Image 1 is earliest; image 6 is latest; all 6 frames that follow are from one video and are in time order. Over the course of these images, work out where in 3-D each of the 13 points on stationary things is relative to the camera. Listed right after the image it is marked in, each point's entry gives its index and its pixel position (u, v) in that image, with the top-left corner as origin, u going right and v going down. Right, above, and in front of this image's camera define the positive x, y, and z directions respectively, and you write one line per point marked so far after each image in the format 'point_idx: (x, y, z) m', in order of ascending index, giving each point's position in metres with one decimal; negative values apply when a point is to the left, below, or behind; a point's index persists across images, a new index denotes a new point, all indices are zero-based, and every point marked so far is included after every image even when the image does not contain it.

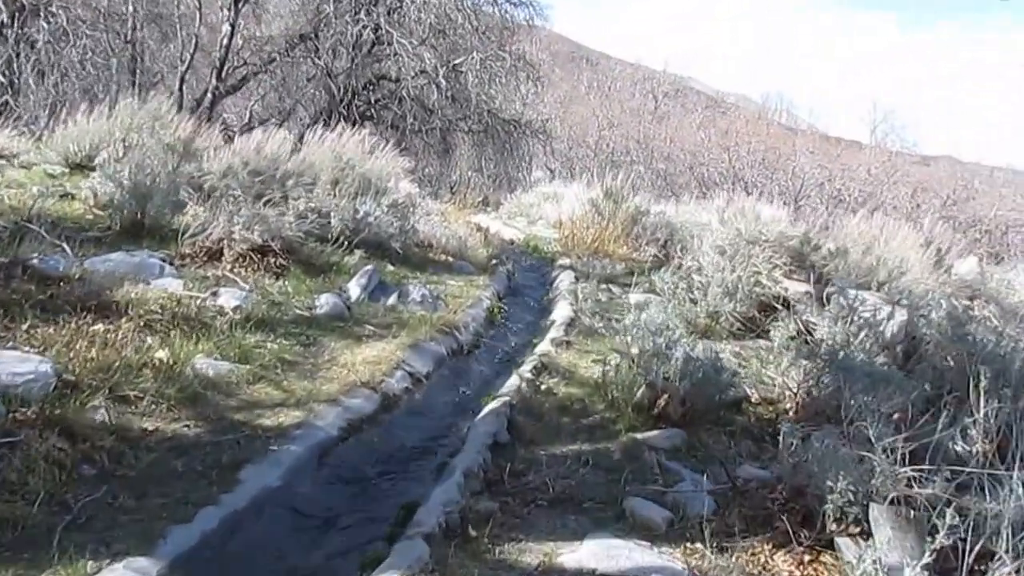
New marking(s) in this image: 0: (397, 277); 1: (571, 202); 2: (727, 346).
0: (-0.9, +0.1, +6.4) m
1: (+0.9, +1.3, +13.1) m
2: (+1.4, -0.4, +5.6) m
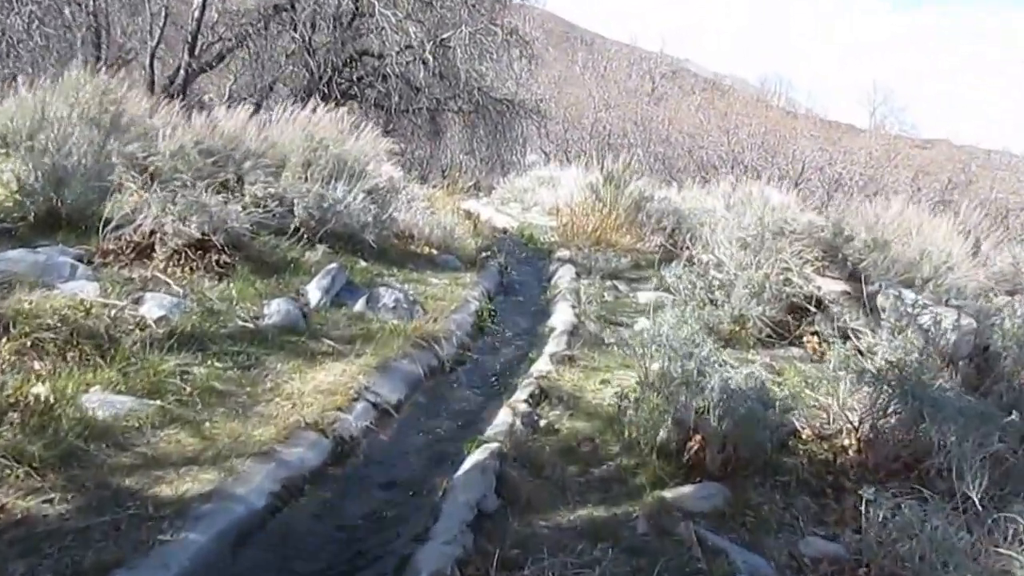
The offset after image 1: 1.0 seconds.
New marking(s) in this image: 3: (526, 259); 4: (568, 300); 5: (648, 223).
0: (-0.9, +0.1, +5.5) m
1: (+0.8, +1.5, +12.1) m
2: (+1.4, -0.4, +4.7) m
3: (+0.1, +0.3, +8.3) m
4: (+0.4, -0.1, +5.8) m
5: (+1.5, +0.7, +9.7) m
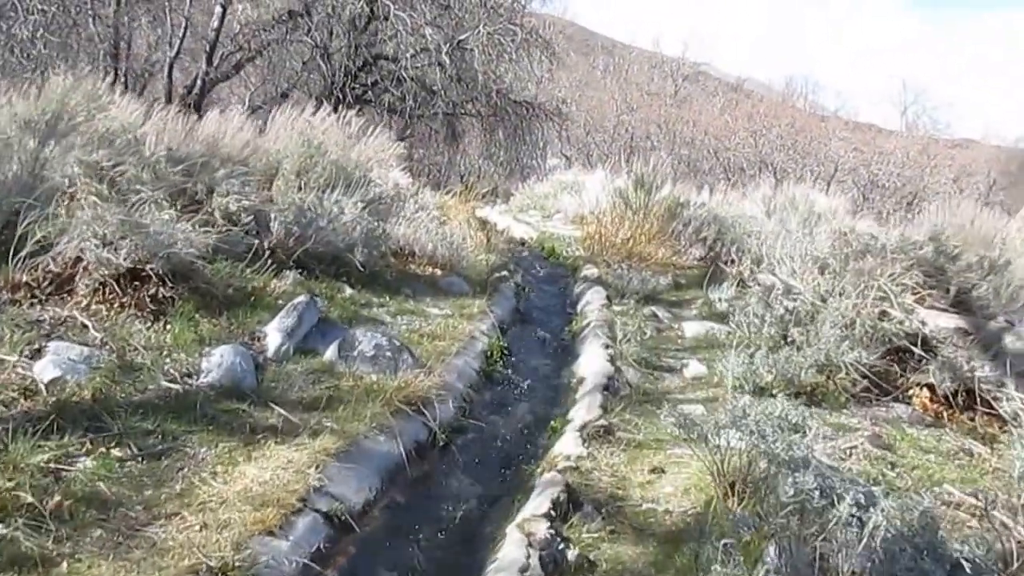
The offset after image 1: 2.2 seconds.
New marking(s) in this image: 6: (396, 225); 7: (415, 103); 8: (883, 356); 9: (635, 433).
0: (-0.8, -0.1, +4.4) m
1: (+1.1, +1.2, +11.0) m
2: (+1.4, -0.6, +3.5) m
3: (+0.3, +0.1, +7.2) m
4: (+0.5, -0.3, +4.7) m
5: (+1.7, +0.5, +8.5) m
6: (-0.8, +0.4, +6.0) m
7: (-1.5, +2.8, +12.7) m
8: (+1.8, -0.3, +4.1) m
9: (+0.5, -0.5, +3.3) m
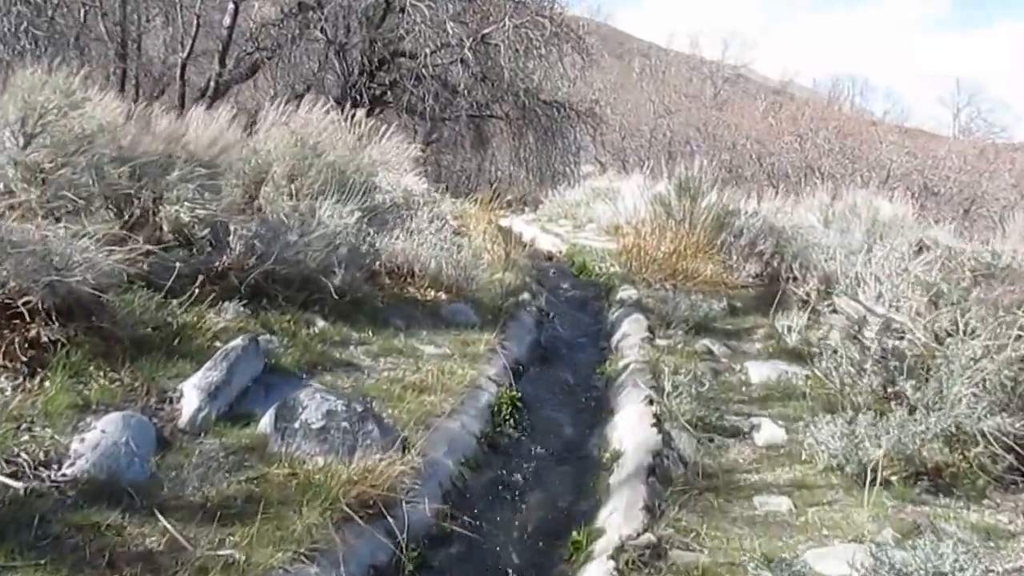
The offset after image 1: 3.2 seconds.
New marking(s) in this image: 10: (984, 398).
0: (-0.8, -0.3, +3.4) m
1: (+1.4, +1.0, +9.9) m
2: (+1.4, -0.7, +2.4) m
3: (+0.5, -0.1, +6.1) m
4: (+0.5, -0.4, +3.6) m
5: (+1.9, +0.4, +7.4) m
6: (-0.7, +0.3, +5.0) m
7: (-1.1, +2.5, +11.7) m
8: (+1.8, -0.5, +3.0) m
9: (+0.5, -0.7, +2.2) m
10: (+1.6, -0.3, +3.0) m
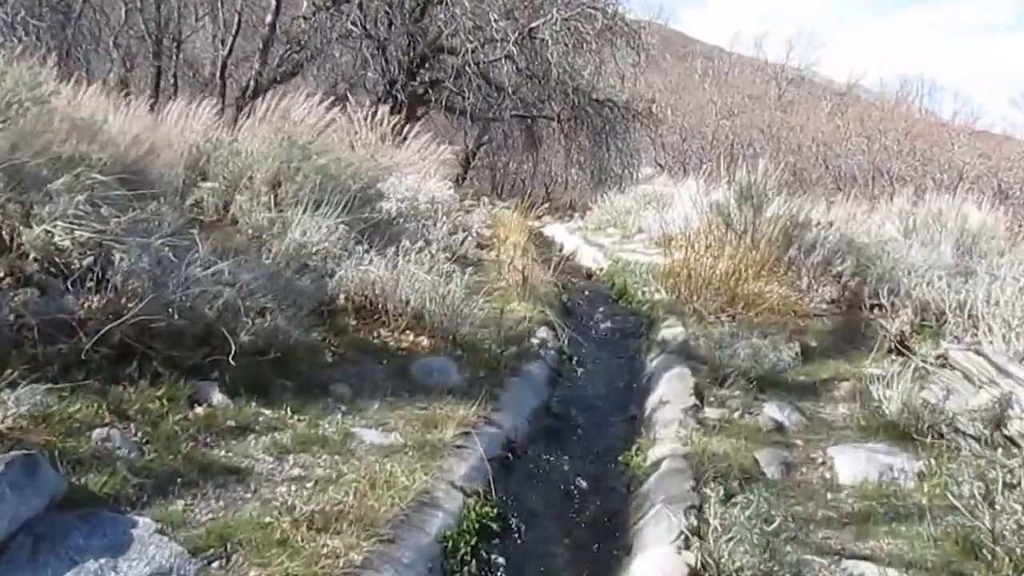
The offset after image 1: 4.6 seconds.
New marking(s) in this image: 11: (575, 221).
0: (-0.9, -0.4, +2.3) m
1: (+1.7, +0.8, +8.6) m
2: (+1.3, -0.9, +1.2) m
3: (+0.5, -0.3, +4.9) m
4: (+0.5, -0.6, +2.4) m
5: (+2.1, +0.2, +6.1) m
6: (-0.7, +0.1, +3.9) m
7: (-0.6, +2.3, +10.6) m
8: (+1.7, -0.7, +1.7) m
9: (+0.3, -0.9, +1.1) m
10: (+1.5, -0.5, +1.7) m
11: (+0.9, +0.9, +10.9) m
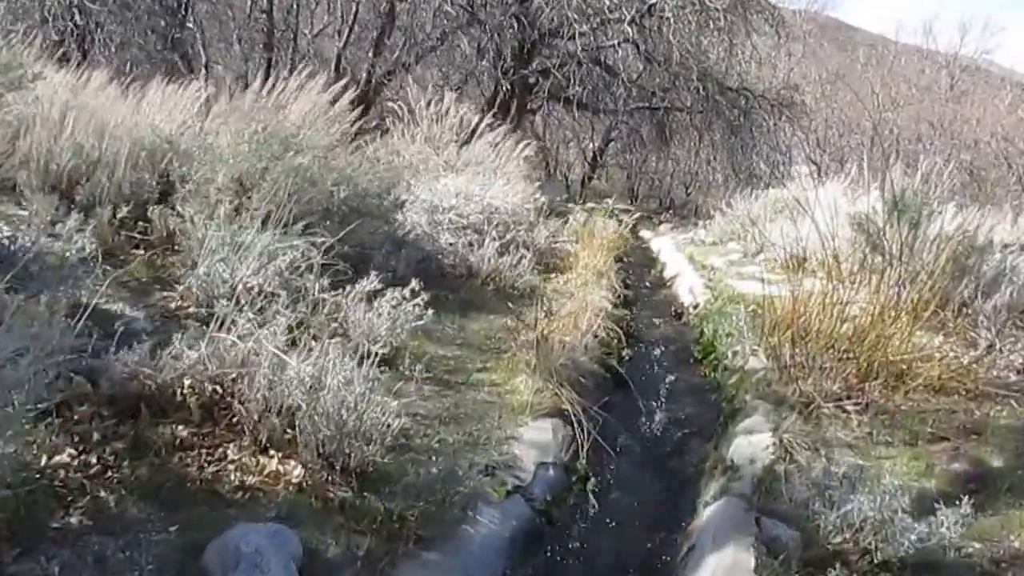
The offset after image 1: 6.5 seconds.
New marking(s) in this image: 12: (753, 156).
0: (-1.3, -0.7, +0.9) m
1: (+2.4, +0.5, +6.7) m
2: (+0.6, -1.2, -0.6) m
3: (+0.6, -0.6, +3.3) m
4: (+0.1, -0.9, +0.8) m
5: (+2.3, -0.2, +4.2) m
6: (-0.8, -0.1, +2.5) m
7: (+0.5, +2.1, +9.0) m
8: (+1.2, -1.0, -0.1) m
9: (-0.3, -1.1, -0.5) m
10: (+1.0, -0.9, 0.0) m
11: (+1.9, +0.6, +9.1) m
12: (+2.4, +1.5, +9.8) m
